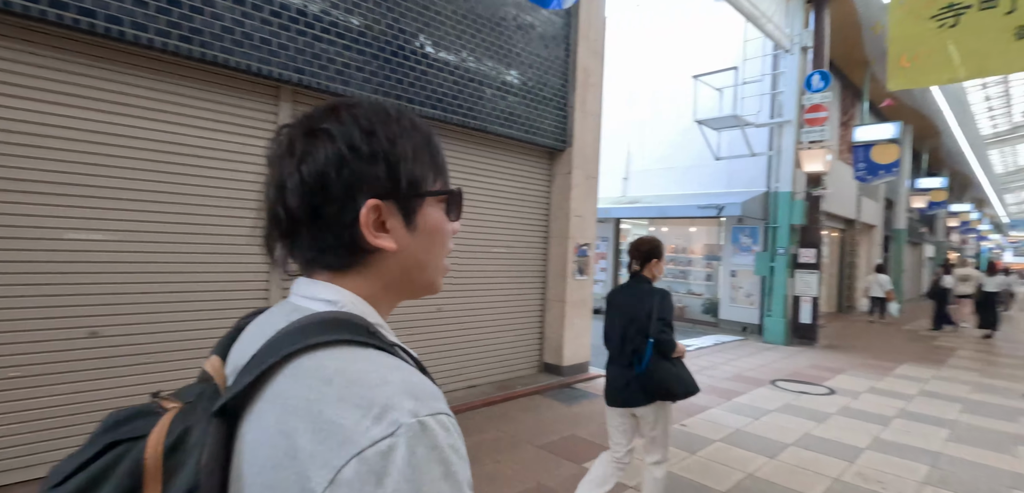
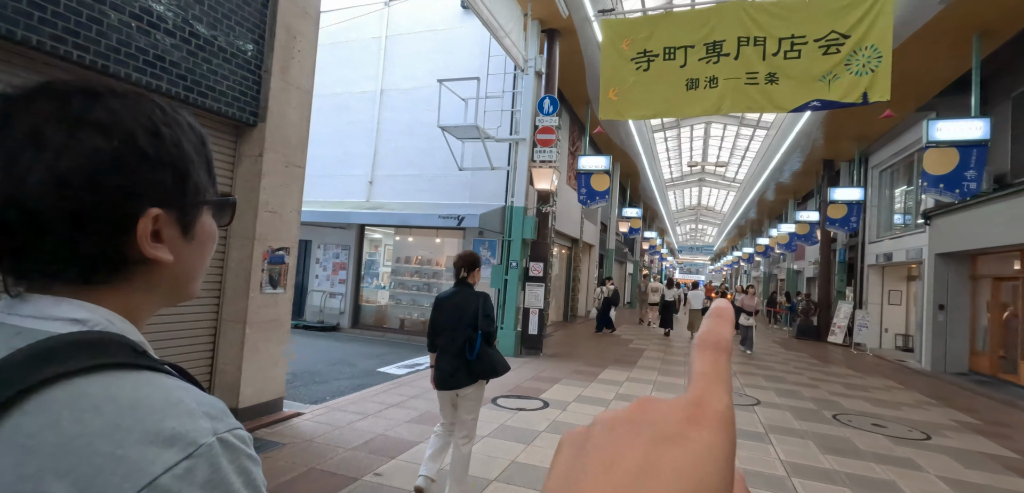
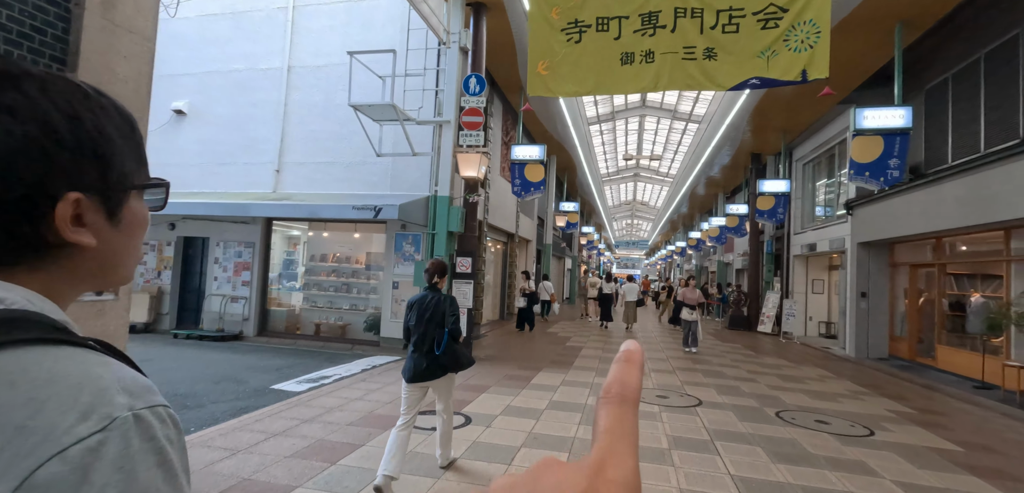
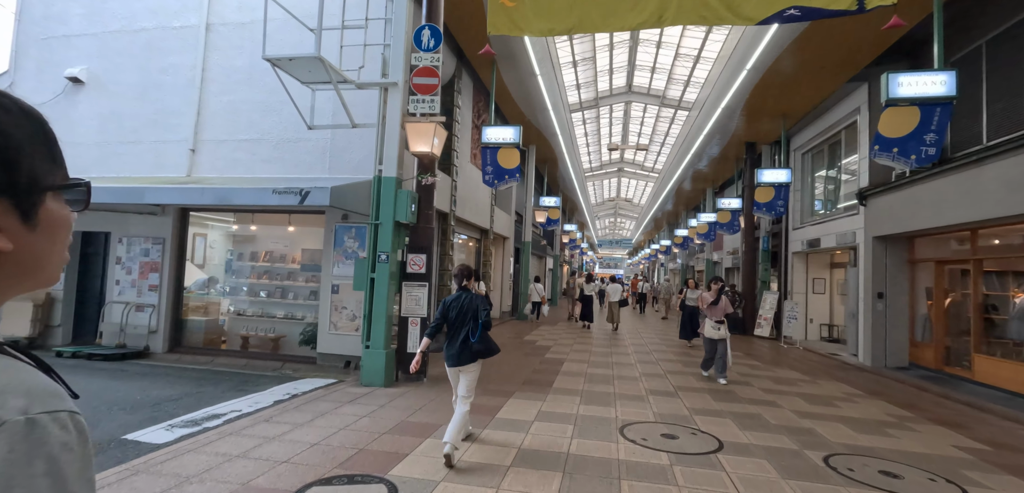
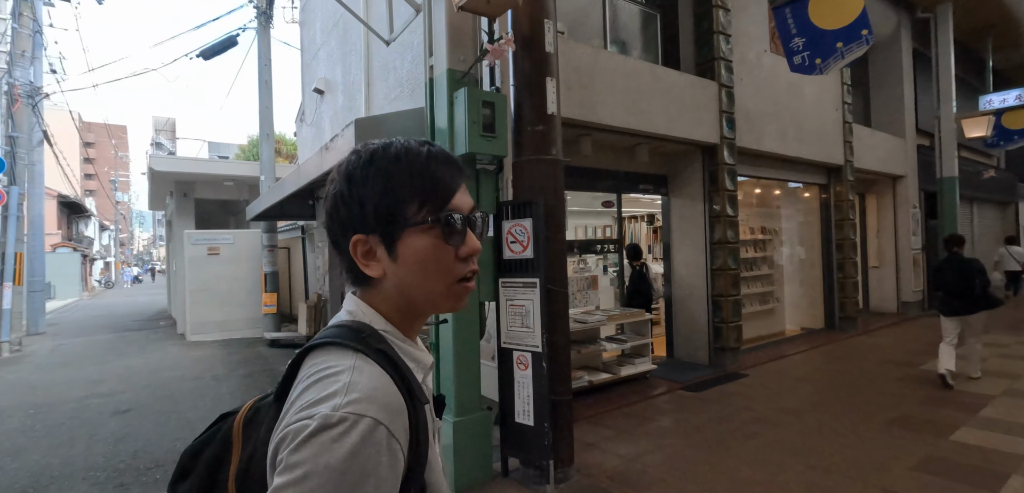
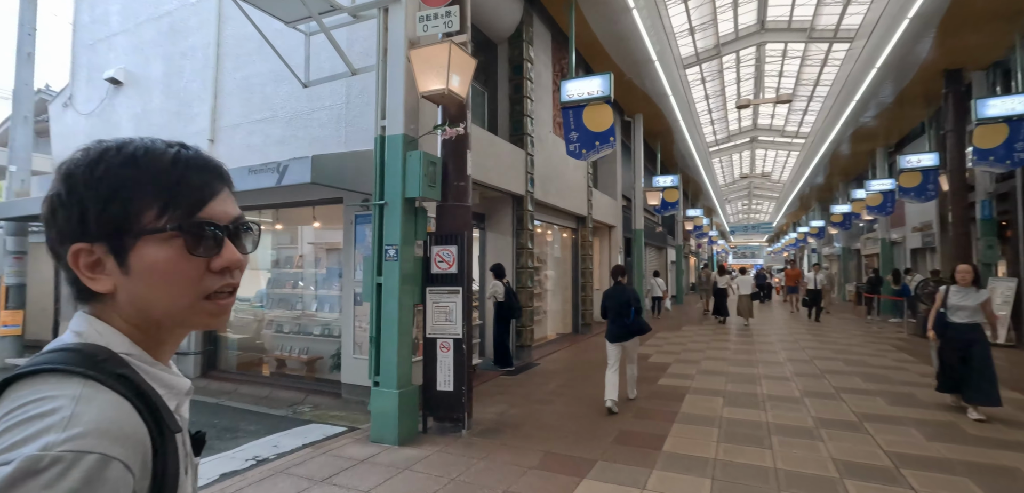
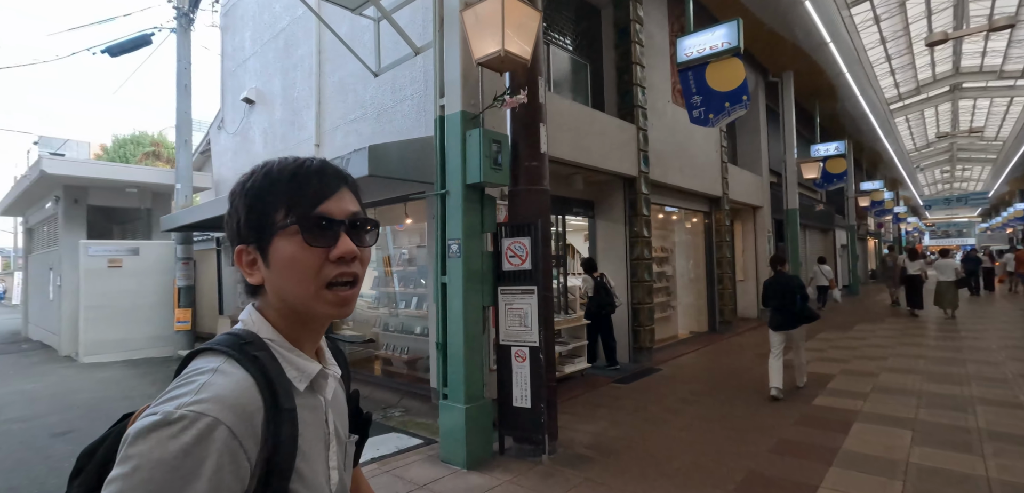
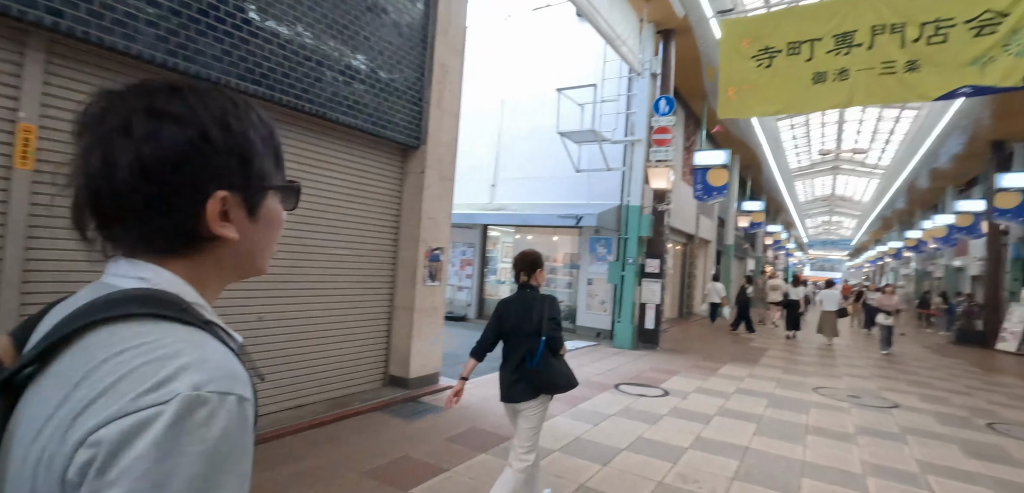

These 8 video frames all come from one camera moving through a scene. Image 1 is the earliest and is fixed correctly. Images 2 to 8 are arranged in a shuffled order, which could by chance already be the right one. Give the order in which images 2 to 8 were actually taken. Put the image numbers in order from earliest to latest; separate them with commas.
8, 2, 3, 4, 6, 7, 5
